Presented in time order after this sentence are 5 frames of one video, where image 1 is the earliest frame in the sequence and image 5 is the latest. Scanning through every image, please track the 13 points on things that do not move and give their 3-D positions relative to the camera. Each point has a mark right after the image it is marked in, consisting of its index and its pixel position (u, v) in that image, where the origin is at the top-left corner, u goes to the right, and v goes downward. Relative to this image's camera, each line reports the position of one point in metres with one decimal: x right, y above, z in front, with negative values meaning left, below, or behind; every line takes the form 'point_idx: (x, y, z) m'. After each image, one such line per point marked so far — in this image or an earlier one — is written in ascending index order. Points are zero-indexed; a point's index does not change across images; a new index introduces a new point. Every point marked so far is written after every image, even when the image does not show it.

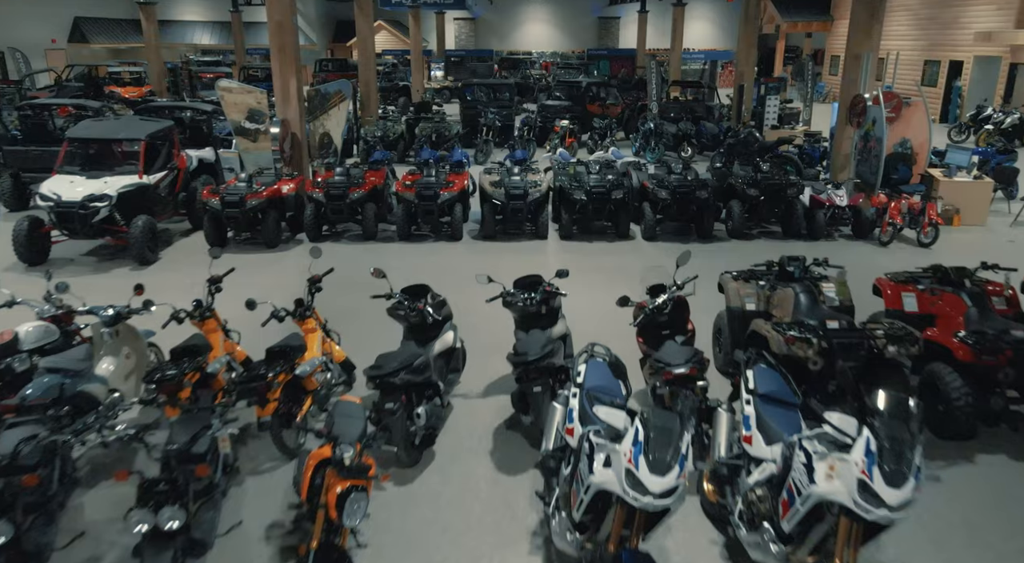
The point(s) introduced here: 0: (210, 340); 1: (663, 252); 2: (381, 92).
0: (-1.6, -0.3, +3.2) m
1: (+1.6, +0.3, +6.1) m
2: (-3.7, +5.2, +16.7) m
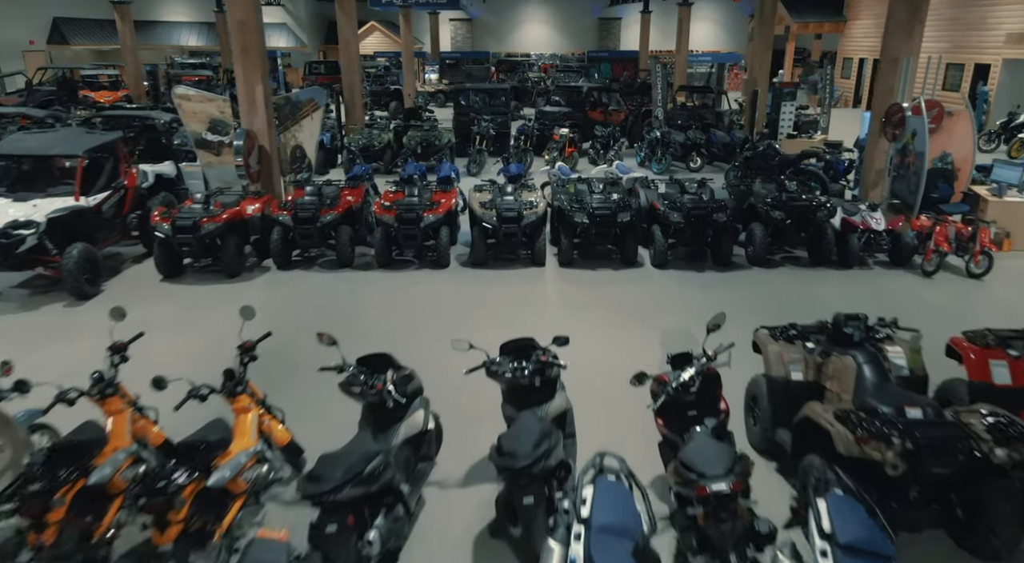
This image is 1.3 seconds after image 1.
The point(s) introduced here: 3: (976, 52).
0: (-1.7, -0.6, +2.5) m
1: (+1.5, 0.0, +5.4) m
2: (-3.7, +4.9, +16.0) m
3: (+9.4, +4.6, +12.1) m
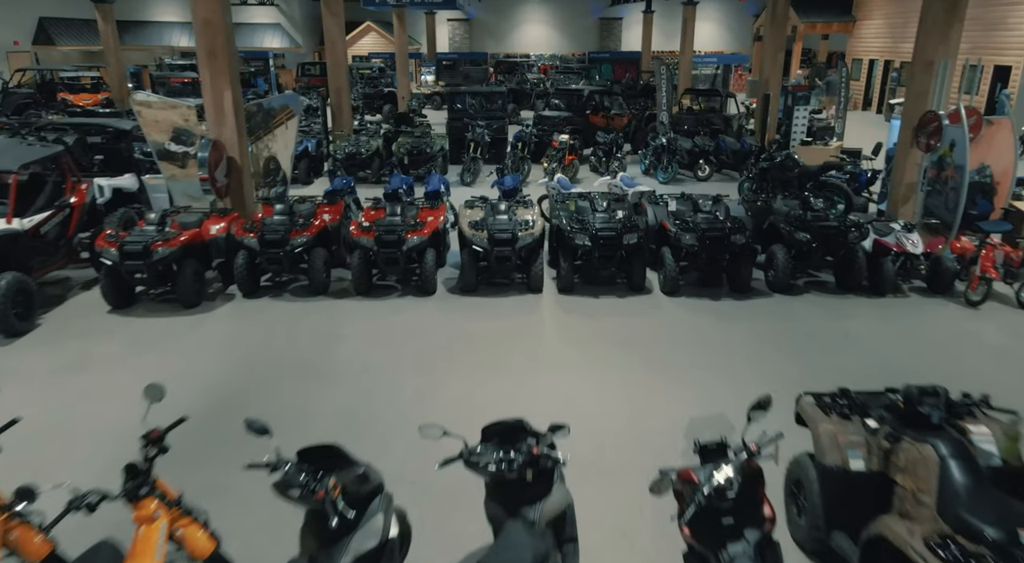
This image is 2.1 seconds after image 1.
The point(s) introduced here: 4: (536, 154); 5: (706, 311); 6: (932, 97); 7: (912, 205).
0: (-1.7, -0.8, +1.9) m
1: (+1.4, -0.2, +4.8) m
2: (-3.8, +4.7, +15.4) m
3: (+9.3, +4.4, +11.6) m
4: (+0.4, +2.1, +10.1) m
5: (+1.5, -0.2, +4.8) m
6: (+3.9, +1.7, +5.6) m
7: (+3.9, +0.7, +5.8) m
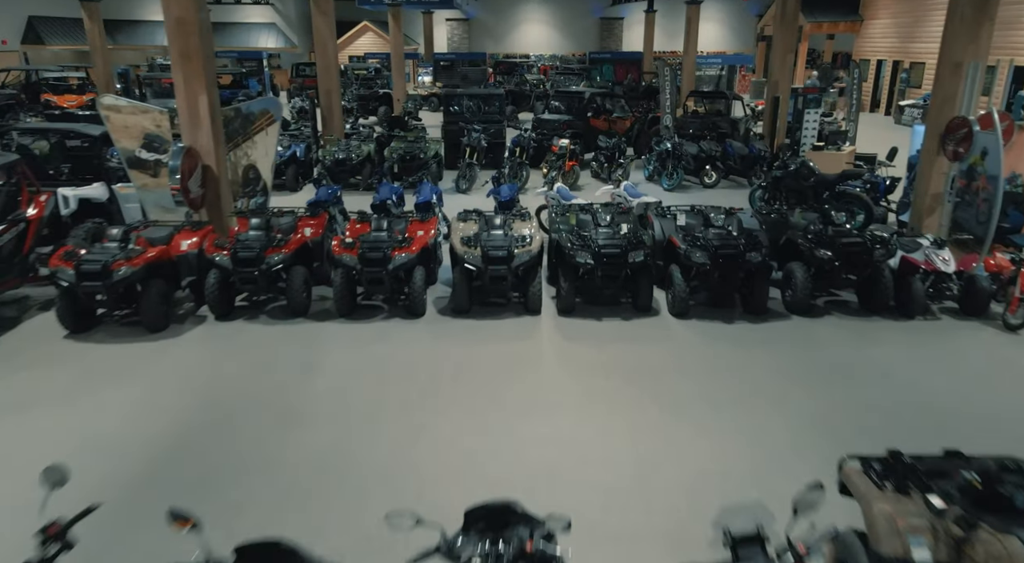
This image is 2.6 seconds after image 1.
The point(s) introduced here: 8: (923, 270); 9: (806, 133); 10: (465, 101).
0: (-1.8, -1.0, +1.5) m
1: (+1.4, -0.4, +4.4) m
2: (-3.8, +4.5, +15.0) m
3: (+9.3, +4.2, +11.2) m
4: (+0.4, +2.0, +9.7) m
5: (+1.5, -0.4, +4.4) m
6: (+3.9, +1.6, +5.2) m
7: (+3.8, +0.6, +5.4) m
8: (+3.1, +0.1, +4.5) m
9: (+4.3, +2.2, +8.8) m
10: (-0.7, +2.9, +9.5) m
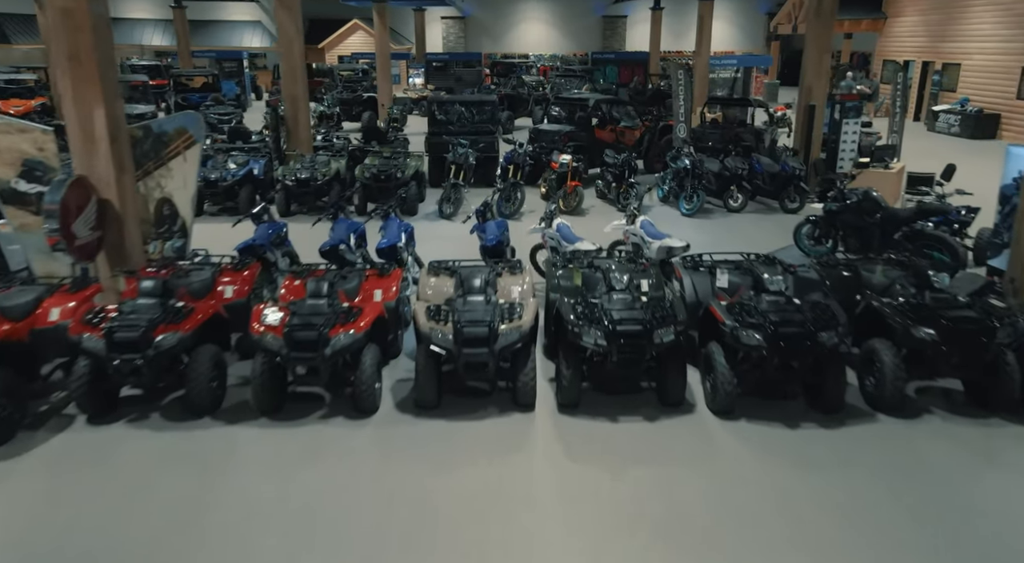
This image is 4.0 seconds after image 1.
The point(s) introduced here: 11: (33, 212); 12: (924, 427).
0: (-1.9, -1.5, +0.3) m
1: (+1.3, -0.9, +3.2) m
2: (-3.9, +4.0, +13.8) m
3: (+9.2, +3.8, +9.9) m
4: (+0.3, +1.5, +8.5) m
5: (+1.4, -0.9, +3.2) m
6: (+3.8, +1.1, +4.0) m
7: (+3.8, +0.1, +4.2) m
8: (+3.0, -0.4, +3.3) m
9: (+4.2, +1.7, +7.6) m
10: (-0.8, +2.4, +8.3) m
11: (-3.3, +0.5, +4.2) m
12: (+2.3, -0.8, +3.3) m
